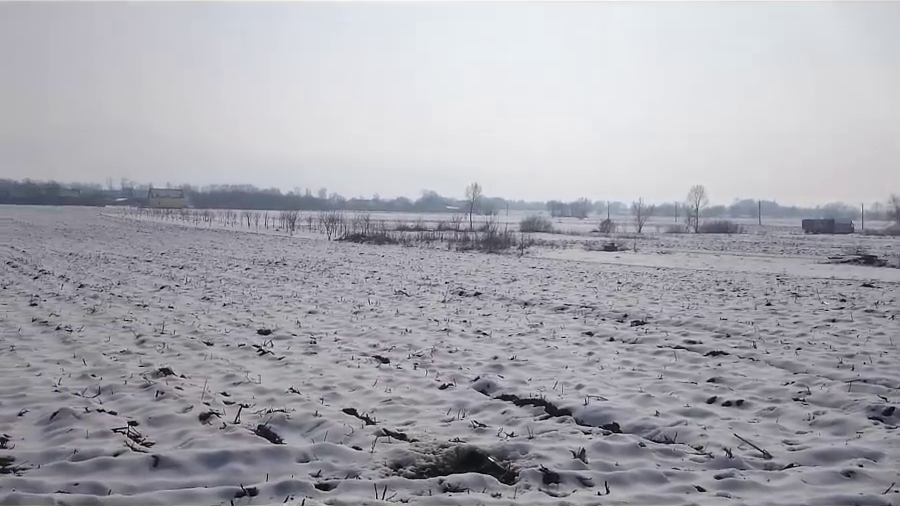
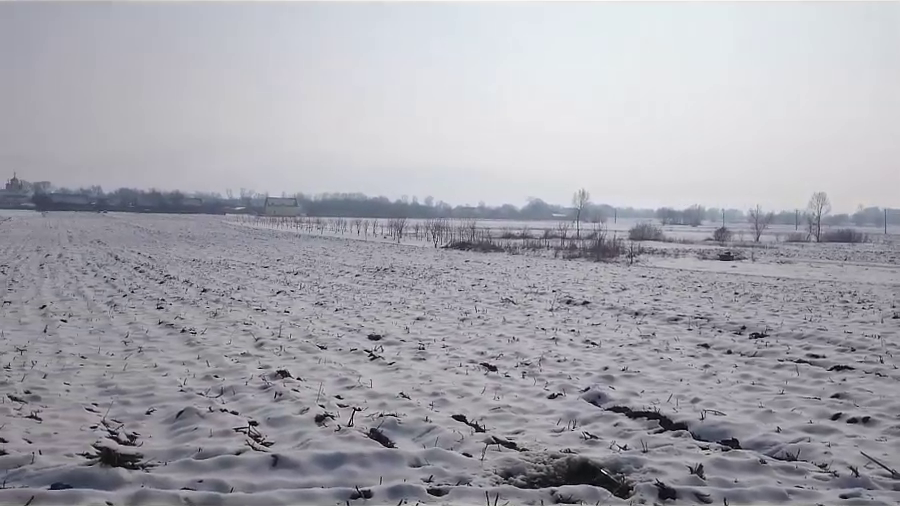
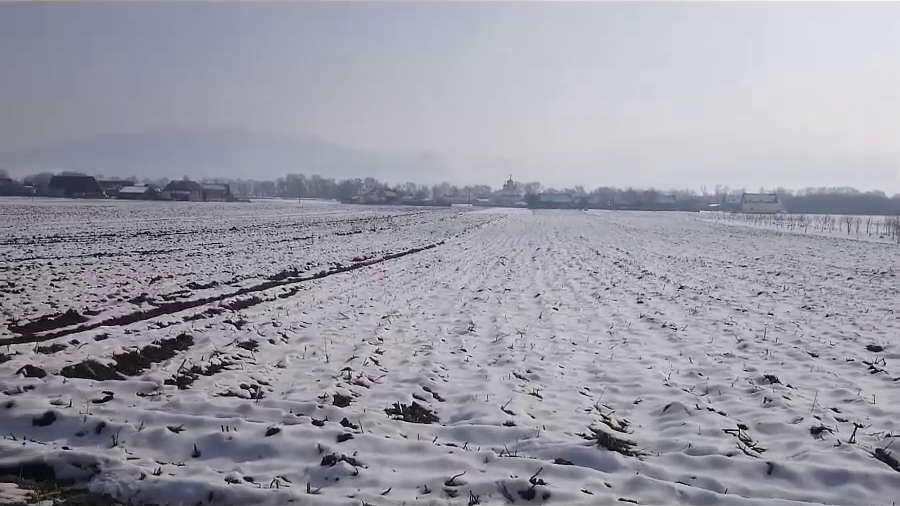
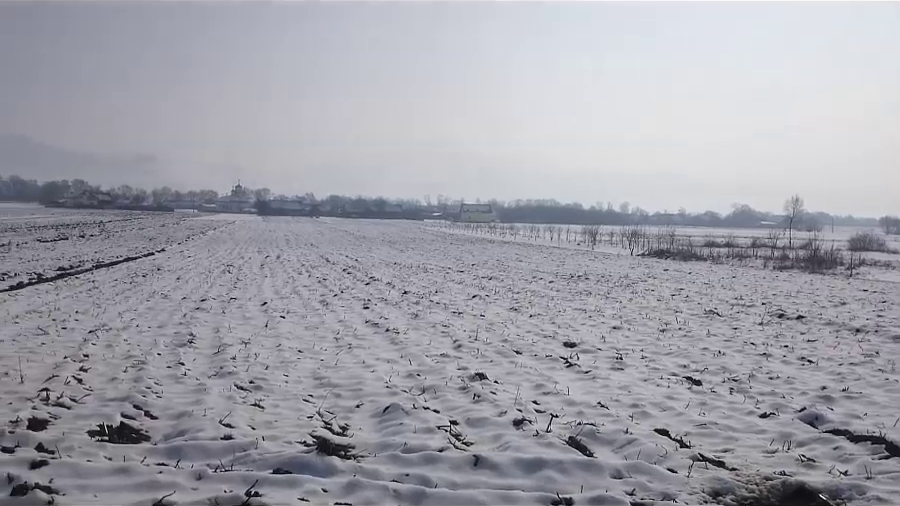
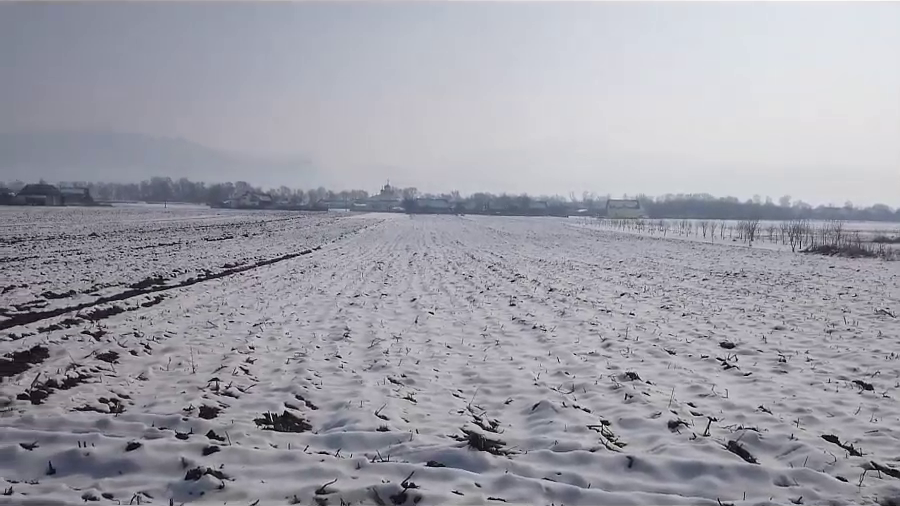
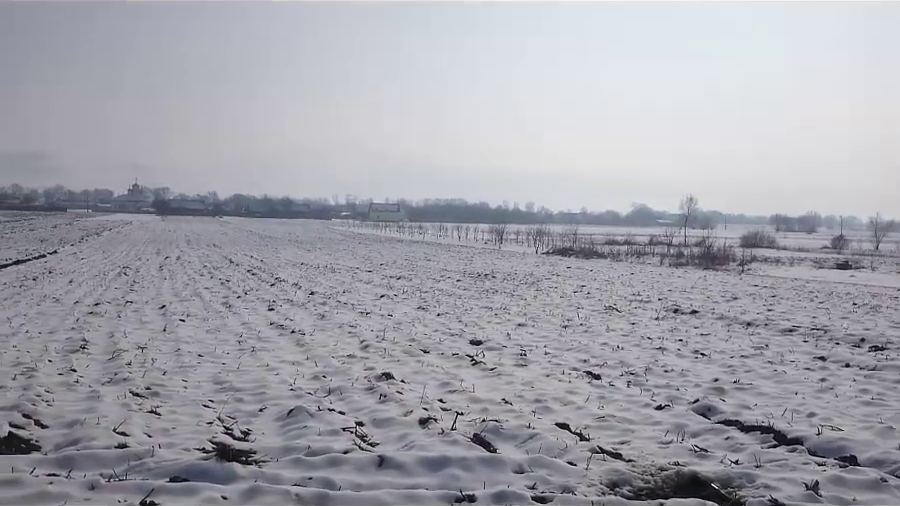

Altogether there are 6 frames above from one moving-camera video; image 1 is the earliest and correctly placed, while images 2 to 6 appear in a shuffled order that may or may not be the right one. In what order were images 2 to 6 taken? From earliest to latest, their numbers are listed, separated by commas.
2, 6, 4, 5, 3
